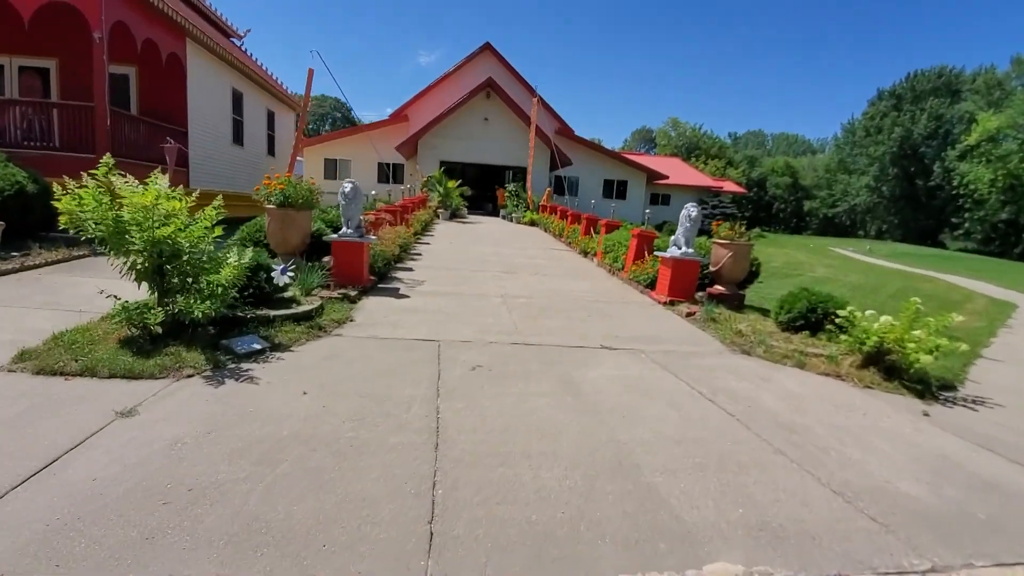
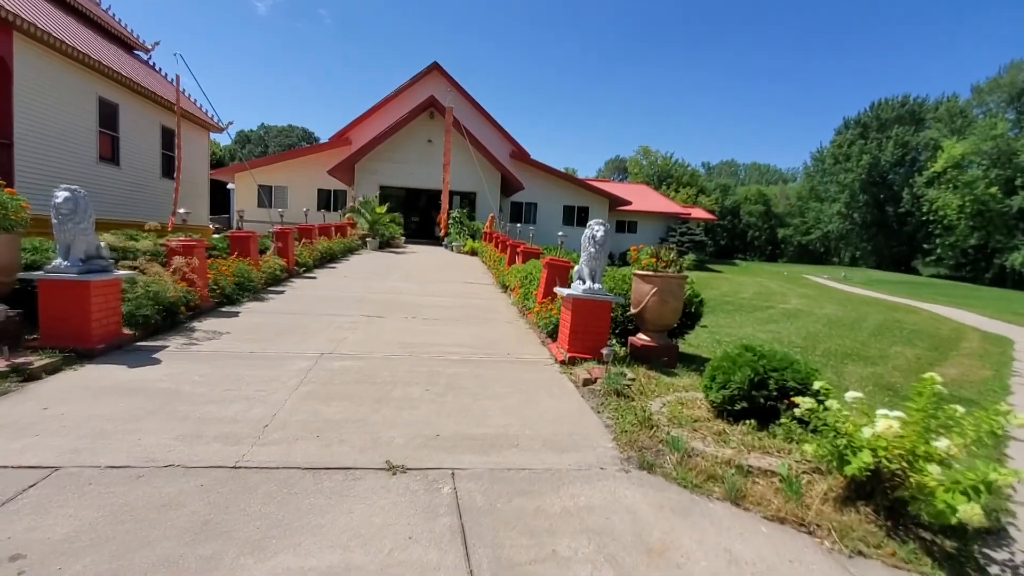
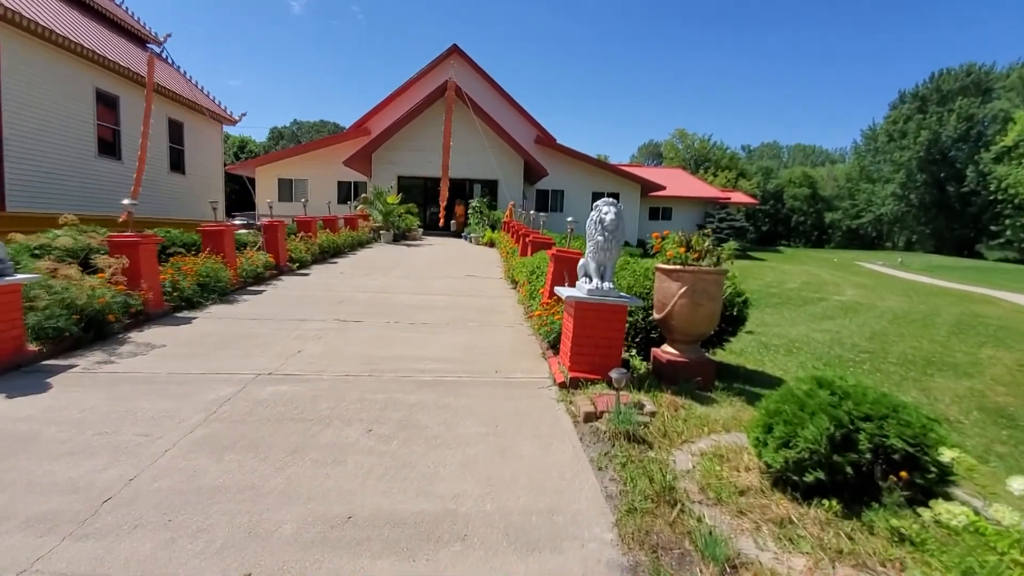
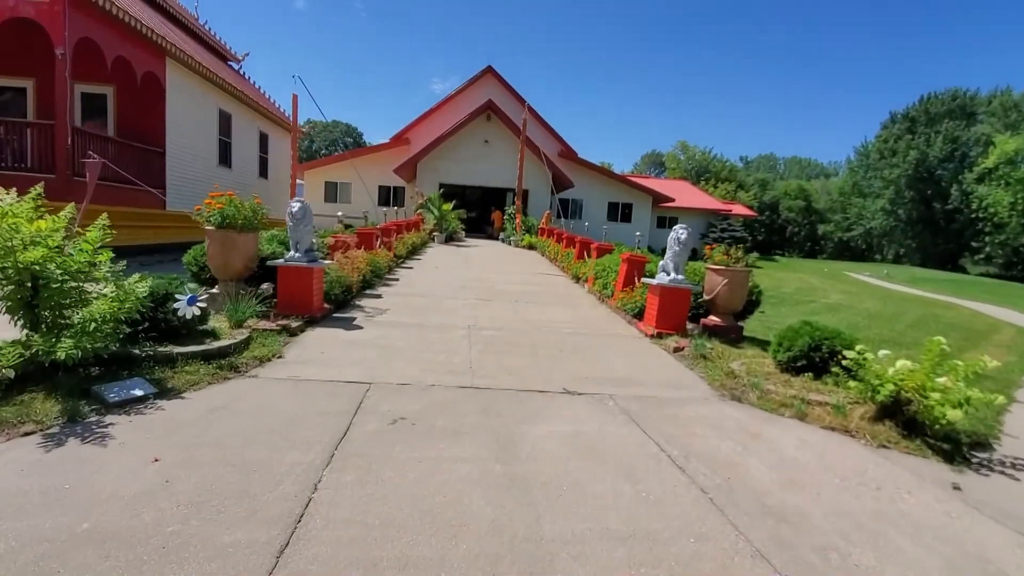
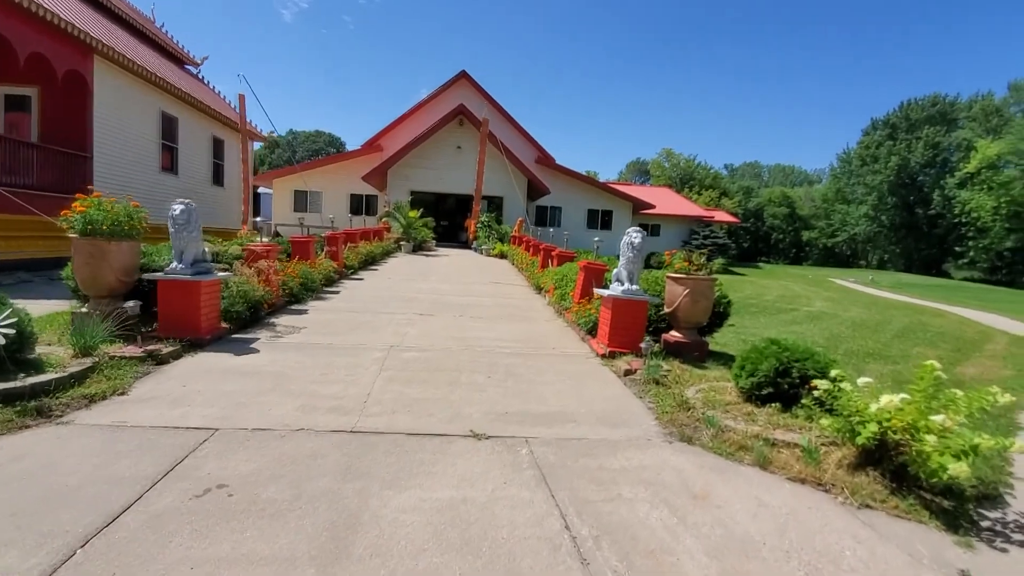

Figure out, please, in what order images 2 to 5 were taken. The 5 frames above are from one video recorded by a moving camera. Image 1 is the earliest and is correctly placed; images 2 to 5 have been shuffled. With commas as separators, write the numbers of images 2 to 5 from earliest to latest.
4, 5, 2, 3
